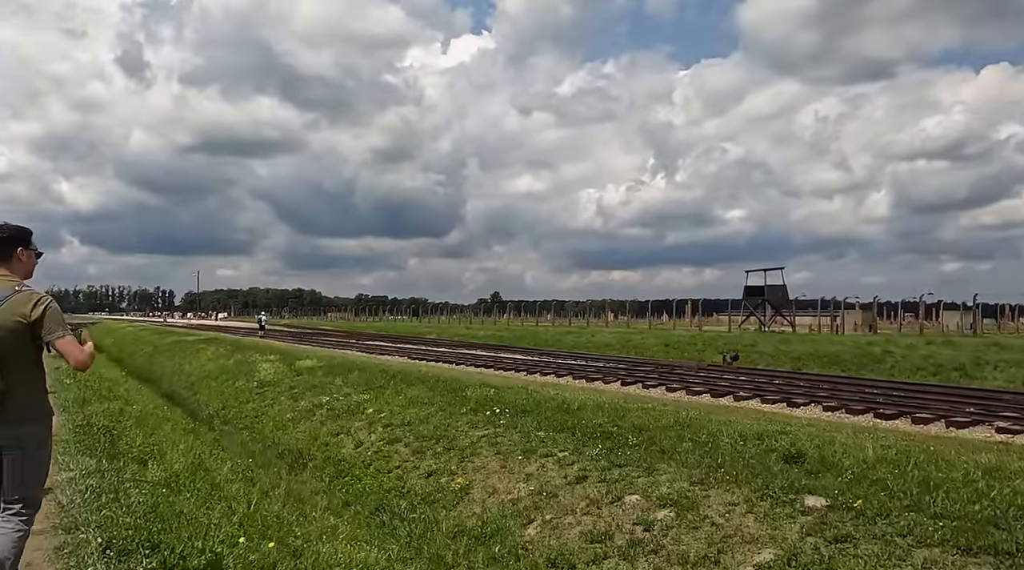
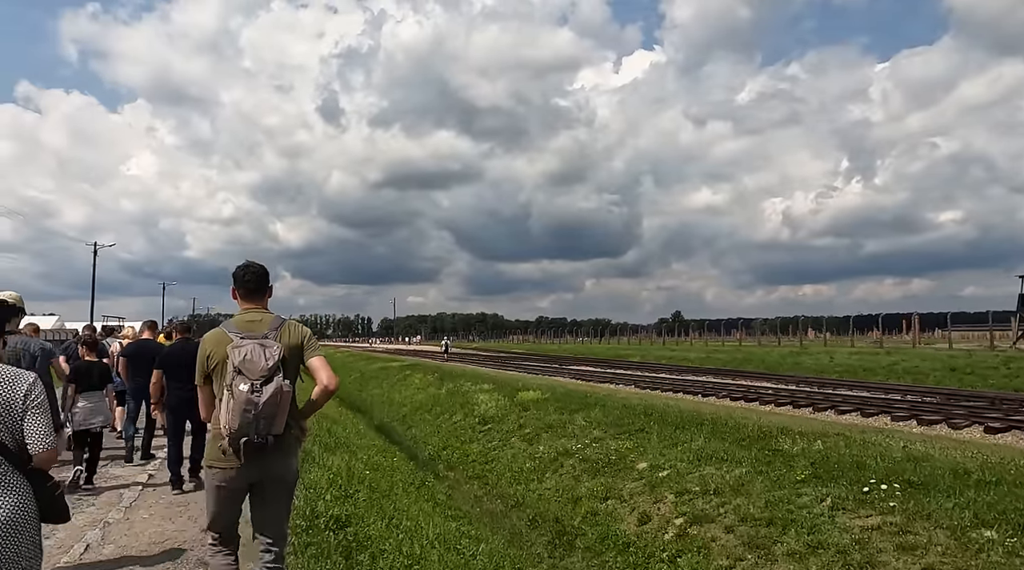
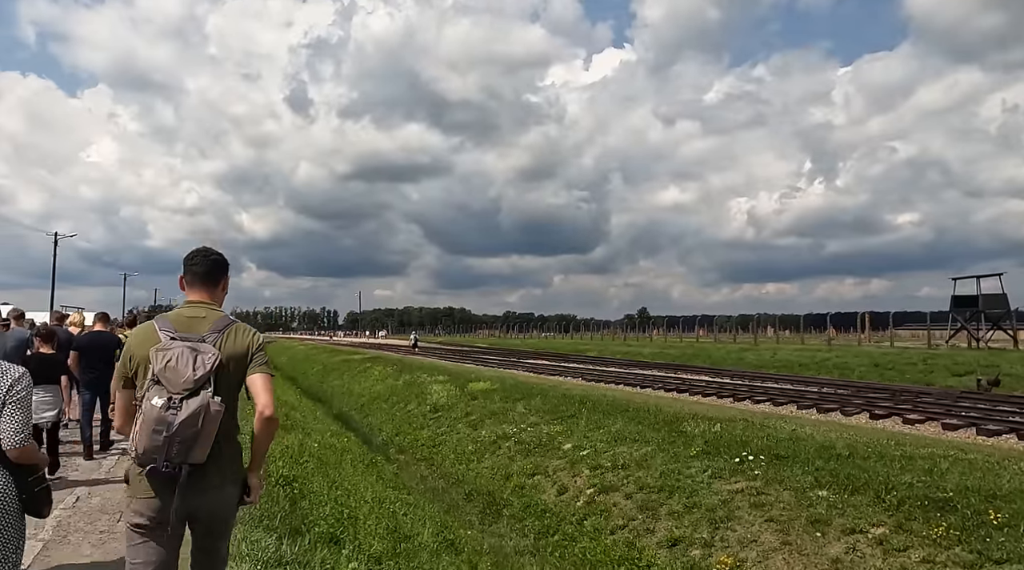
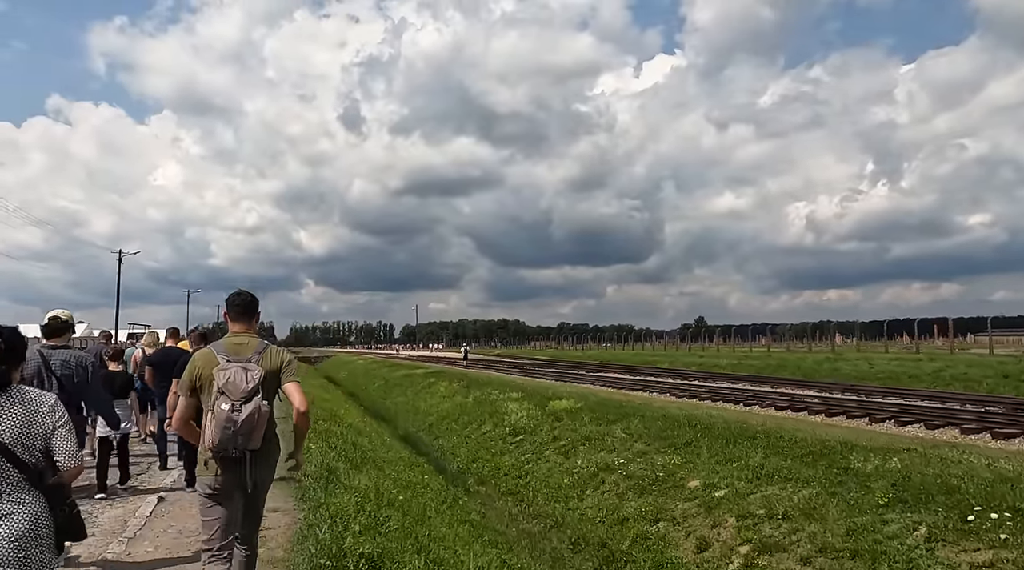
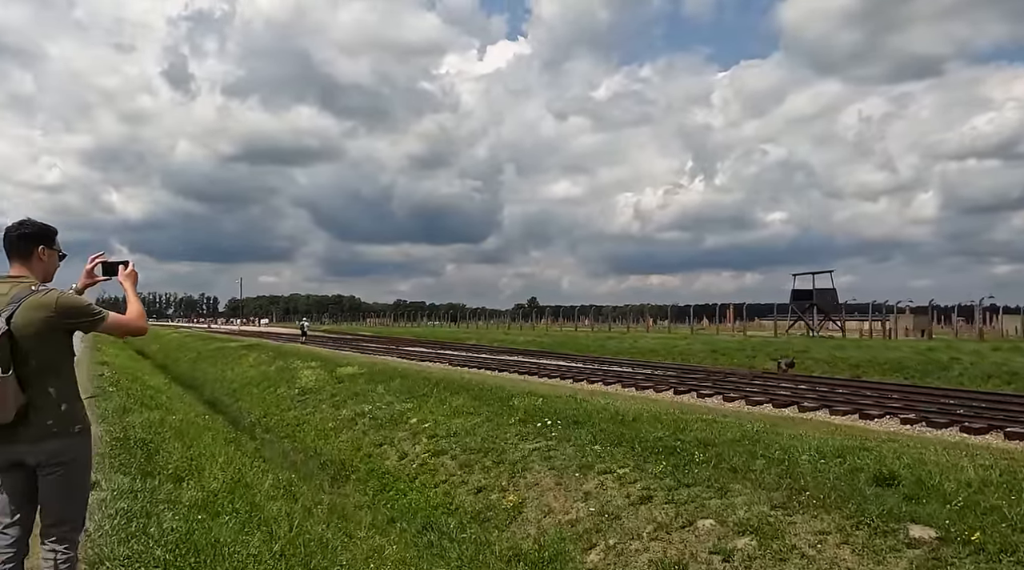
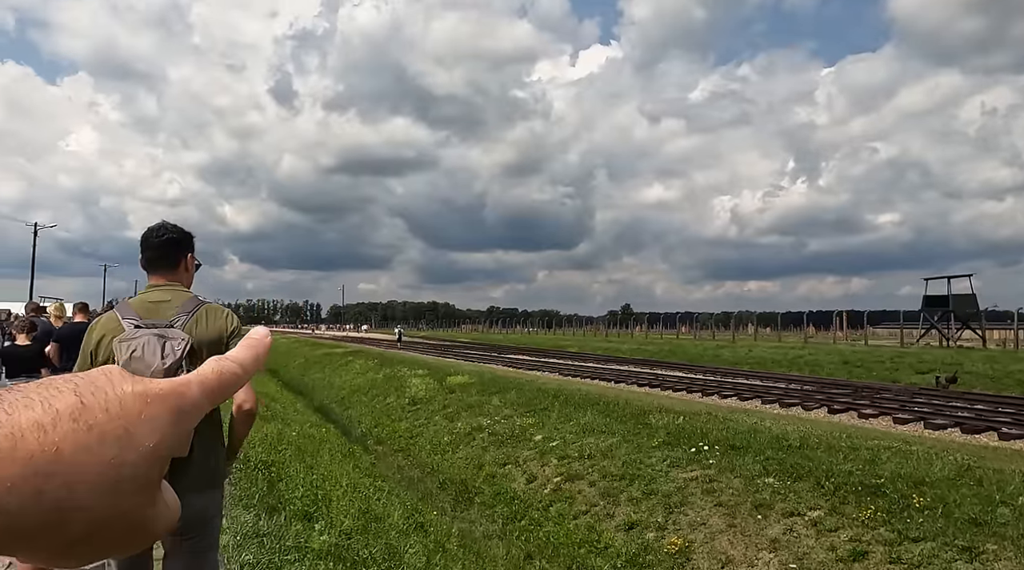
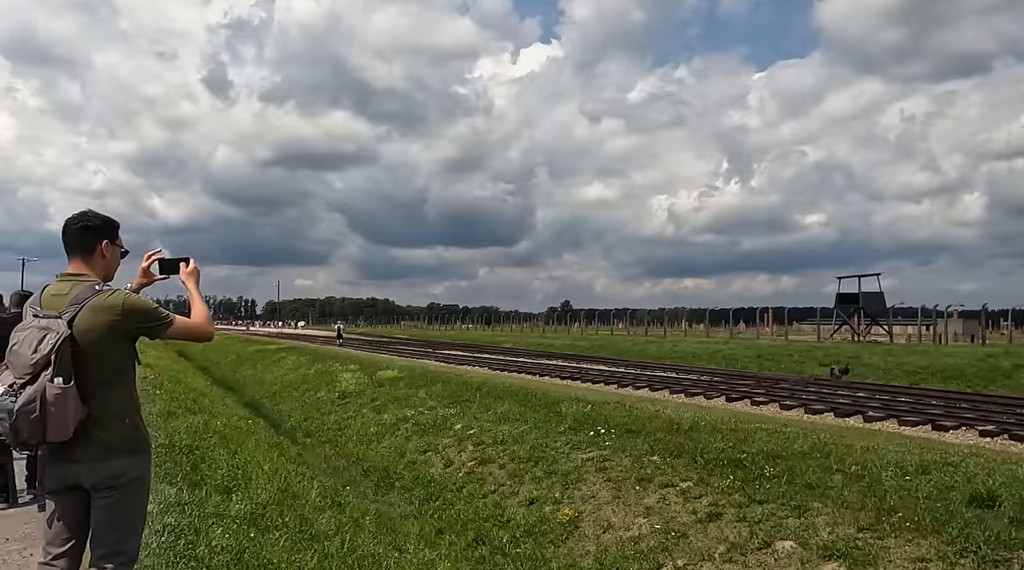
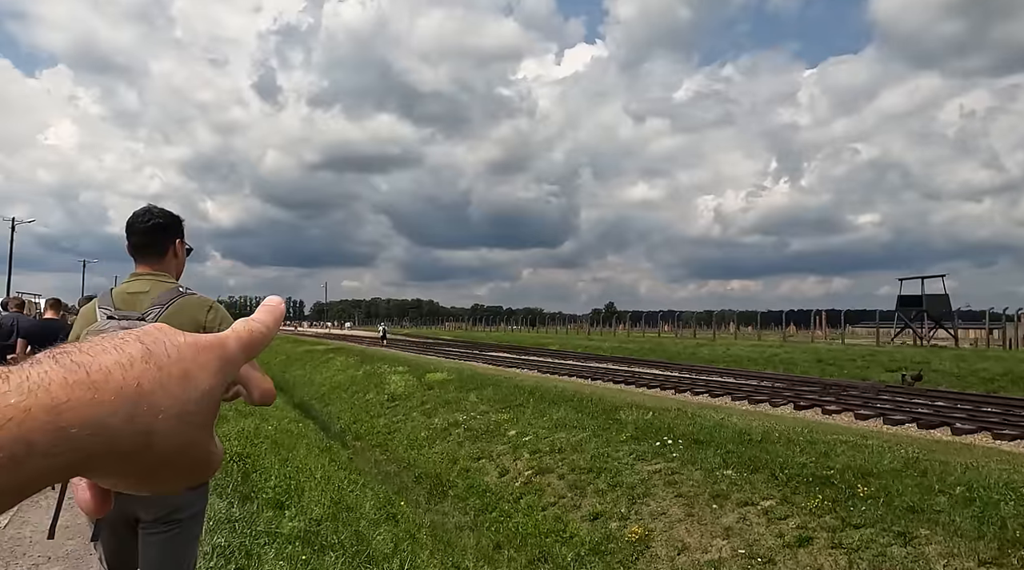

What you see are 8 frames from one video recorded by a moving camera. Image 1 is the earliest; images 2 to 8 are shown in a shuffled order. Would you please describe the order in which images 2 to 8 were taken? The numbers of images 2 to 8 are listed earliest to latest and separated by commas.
5, 7, 8, 6, 3, 2, 4
